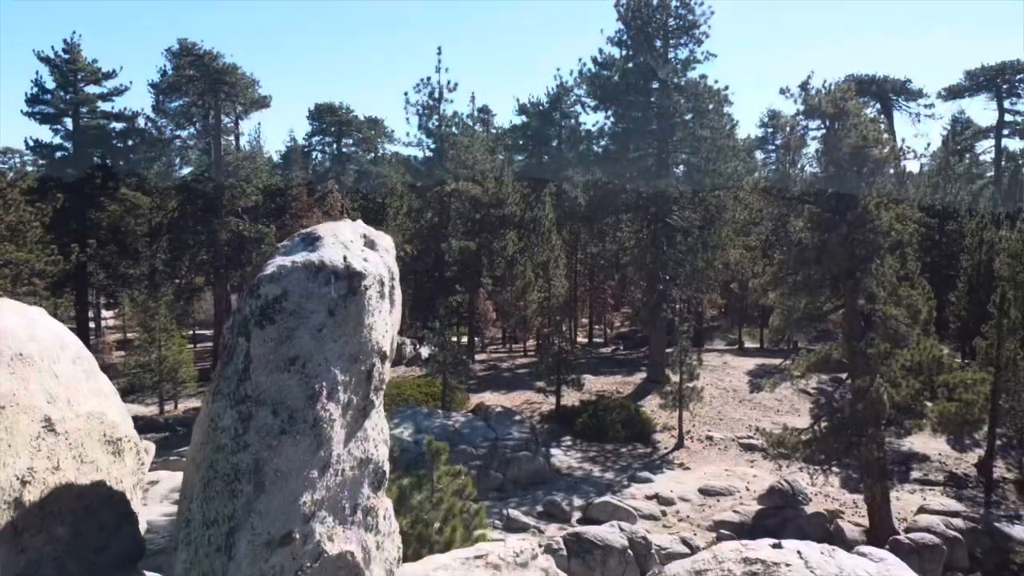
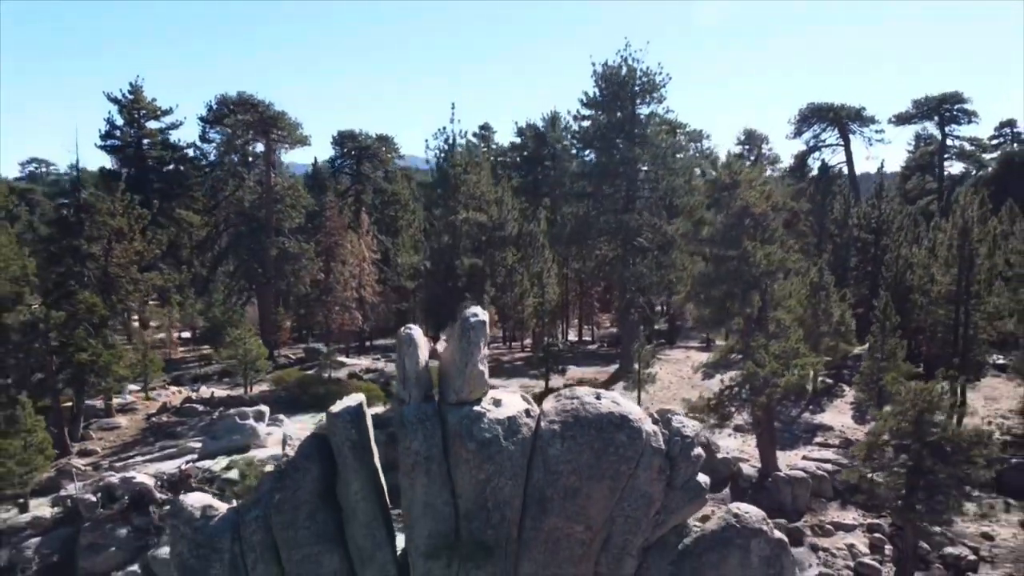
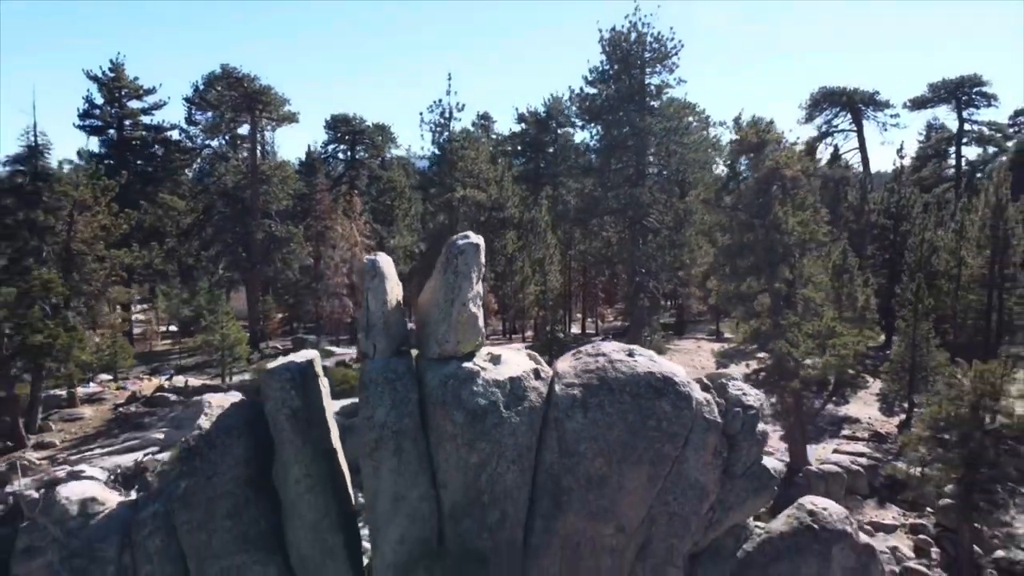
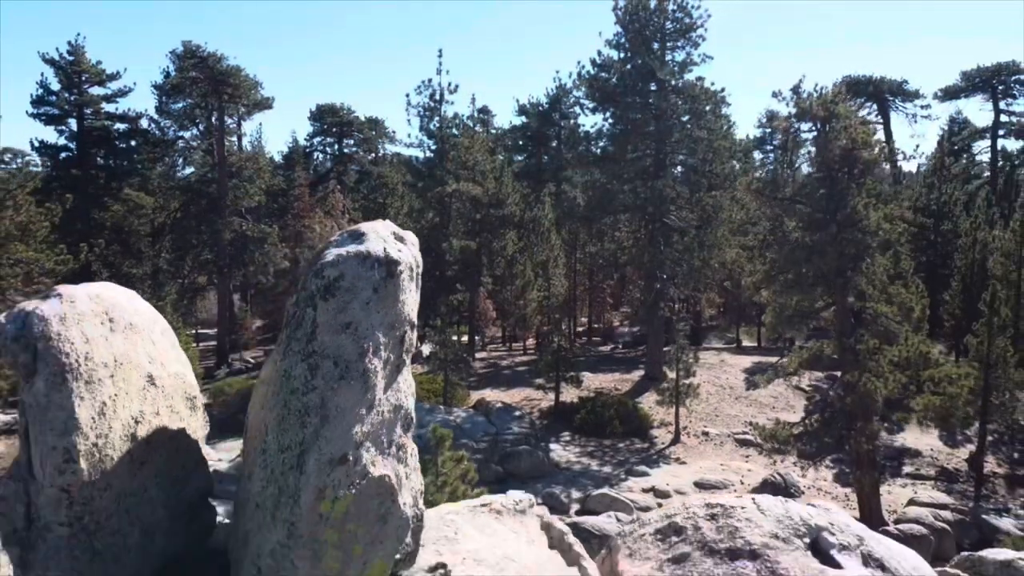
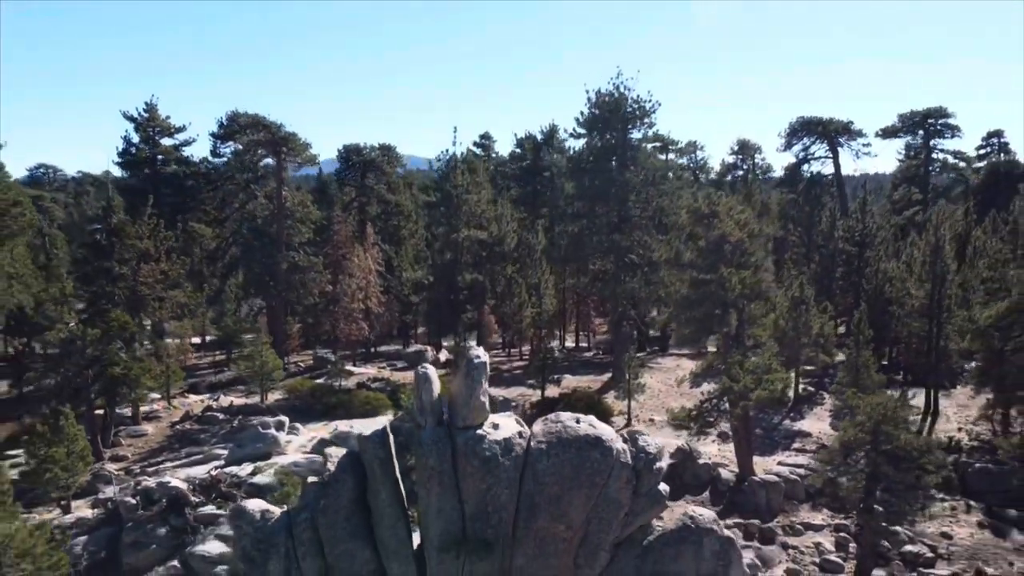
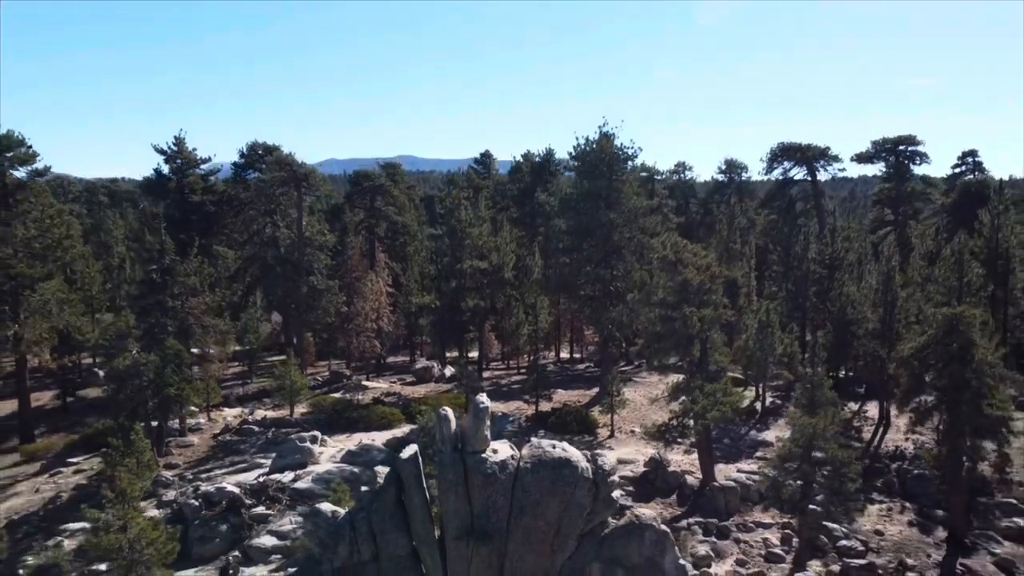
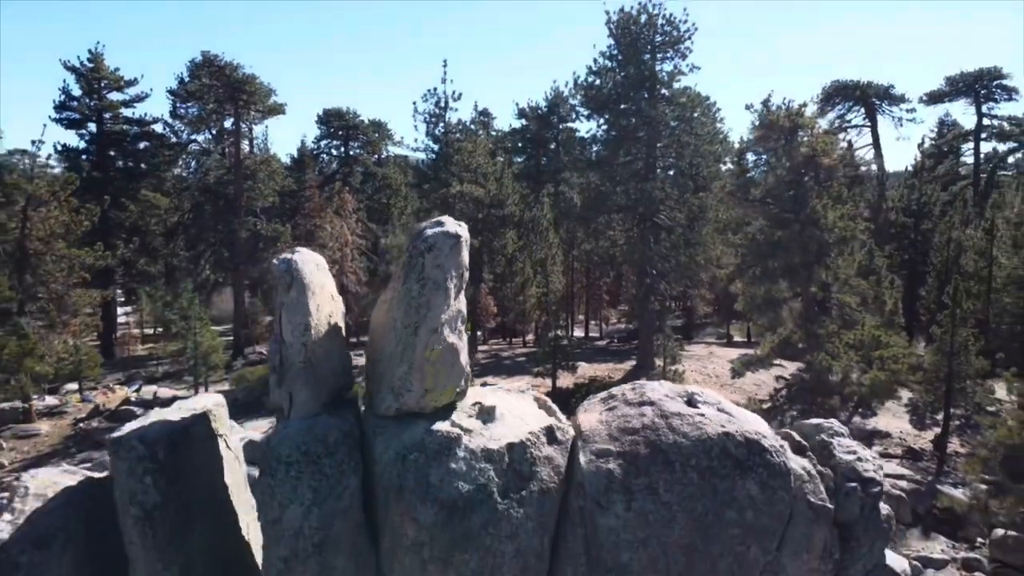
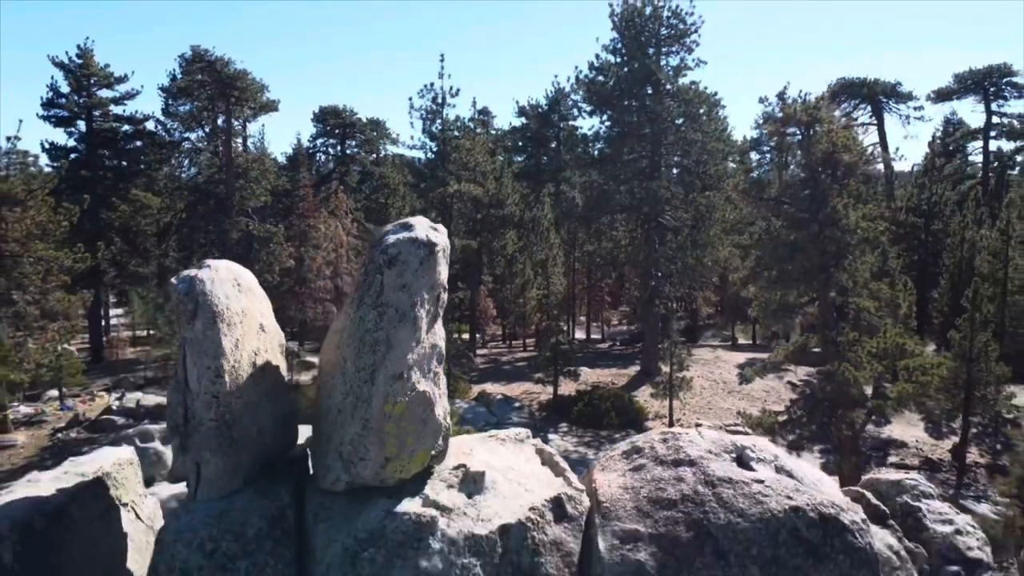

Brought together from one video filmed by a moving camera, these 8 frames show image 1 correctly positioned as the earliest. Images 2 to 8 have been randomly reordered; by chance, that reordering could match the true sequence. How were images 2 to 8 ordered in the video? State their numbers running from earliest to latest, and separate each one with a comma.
4, 8, 7, 3, 2, 5, 6
